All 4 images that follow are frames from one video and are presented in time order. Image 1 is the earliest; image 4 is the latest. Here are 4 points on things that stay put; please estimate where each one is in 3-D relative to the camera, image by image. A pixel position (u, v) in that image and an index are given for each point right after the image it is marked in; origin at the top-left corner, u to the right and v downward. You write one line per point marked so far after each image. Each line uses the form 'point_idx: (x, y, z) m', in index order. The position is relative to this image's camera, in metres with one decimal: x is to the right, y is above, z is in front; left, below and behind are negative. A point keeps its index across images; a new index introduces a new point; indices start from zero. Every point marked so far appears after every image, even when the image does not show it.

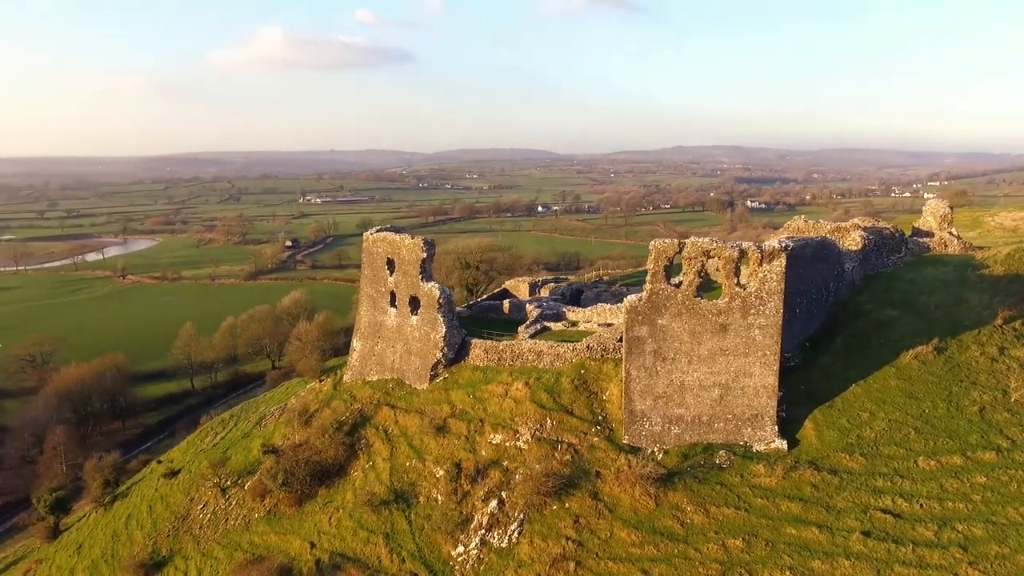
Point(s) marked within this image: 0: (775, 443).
0: (+5.2, -3.0, +14.8) m
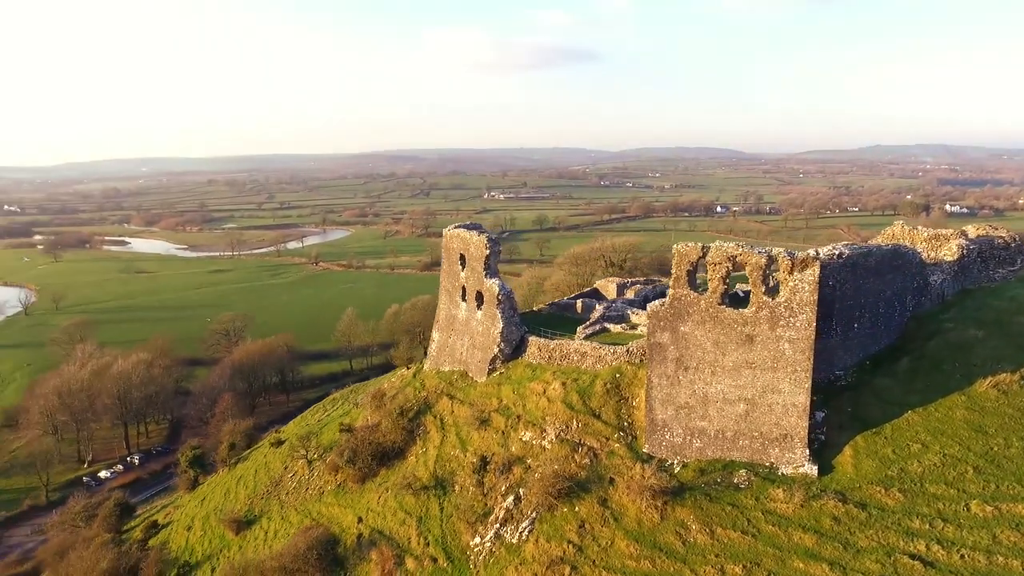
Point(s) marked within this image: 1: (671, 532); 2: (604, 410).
0: (+5.2, -3.2, +13.6) m
1: (+2.8, -4.3, +13.5) m
2: (+1.9, -2.5, +15.8) m
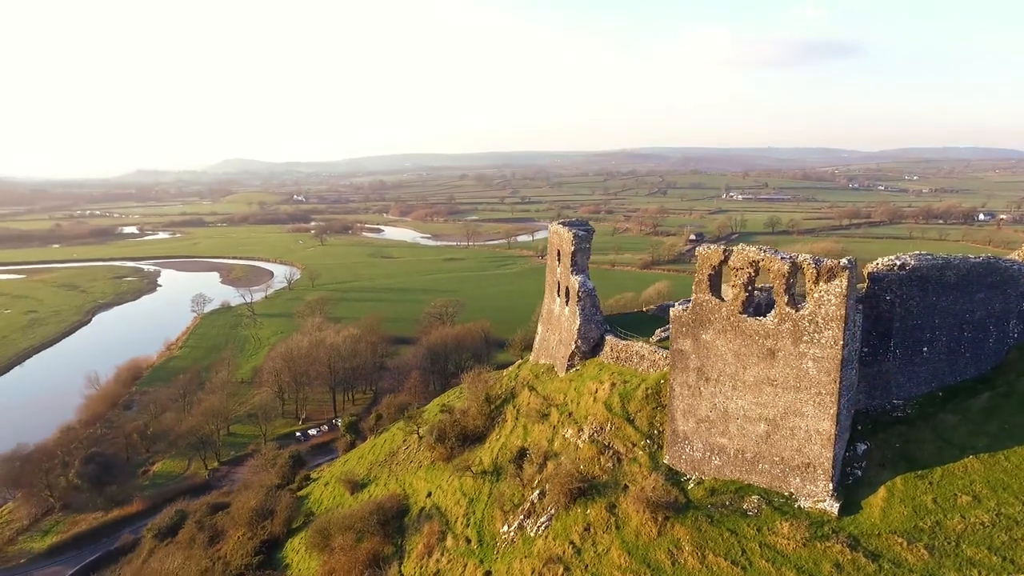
0: (+4.9, -3.4, +12.1) m
1: (+2.5, -4.4, +12.7) m
2: (+2.5, -2.6, +15.2) m
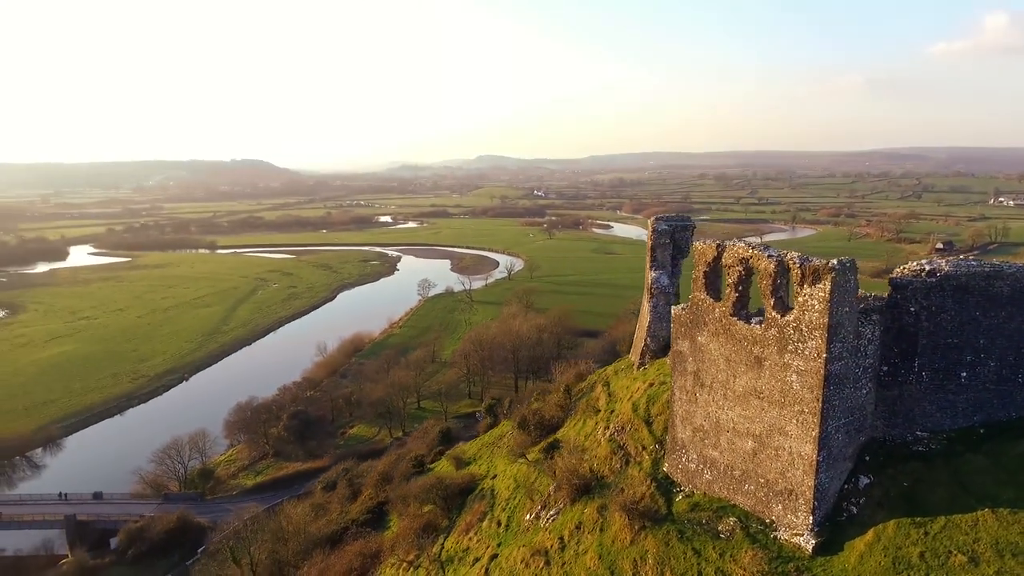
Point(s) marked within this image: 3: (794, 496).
0: (+4.0, -3.5, +10.6) m
1: (+1.9, -4.3, +11.9) m
2: (+2.8, -2.5, +14.3) m
3: (+4.0, -2.9, +10.8) m
